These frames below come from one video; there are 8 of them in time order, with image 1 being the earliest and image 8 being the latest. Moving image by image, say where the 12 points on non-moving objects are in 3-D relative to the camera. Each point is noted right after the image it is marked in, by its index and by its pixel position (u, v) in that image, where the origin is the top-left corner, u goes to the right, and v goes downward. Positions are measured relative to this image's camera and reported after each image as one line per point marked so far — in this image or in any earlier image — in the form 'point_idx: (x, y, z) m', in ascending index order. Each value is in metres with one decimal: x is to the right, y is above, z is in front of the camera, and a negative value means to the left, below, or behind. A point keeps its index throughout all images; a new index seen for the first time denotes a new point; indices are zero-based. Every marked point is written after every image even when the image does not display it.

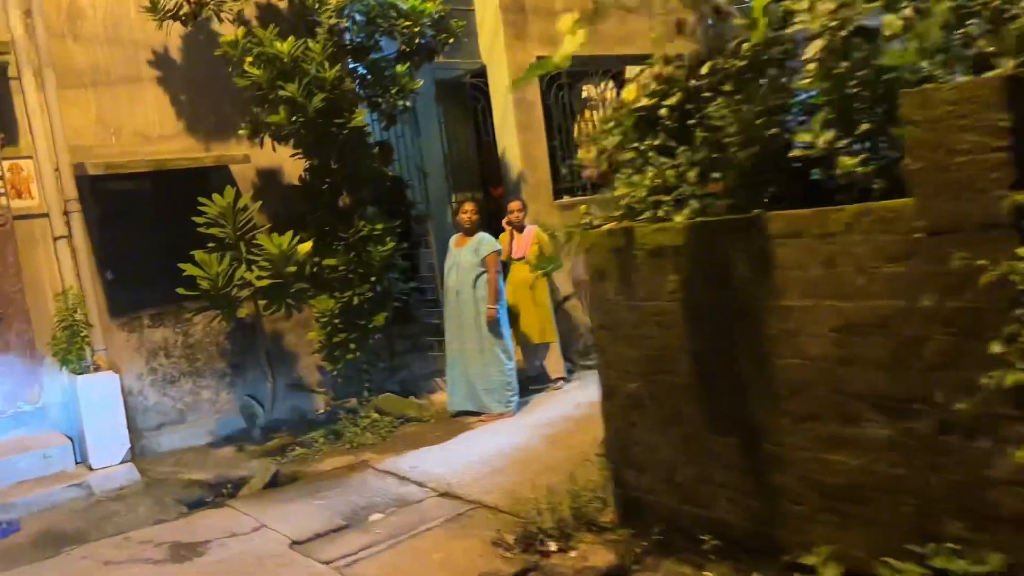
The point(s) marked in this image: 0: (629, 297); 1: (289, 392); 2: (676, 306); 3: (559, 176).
0: (+0.4, 0.0, +3.0) m
1: (-1.6, -0.7, +5.9) m
2: (+0.6, -0.1, +2.8) m
3: (+0.4, +1.0, +7.1) m
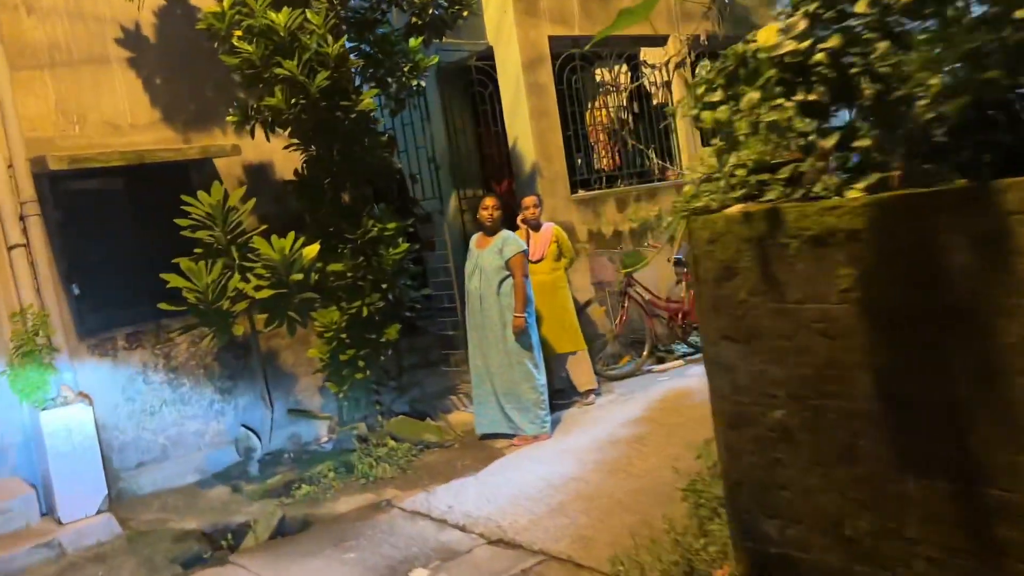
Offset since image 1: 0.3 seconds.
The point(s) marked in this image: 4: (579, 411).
0: (+0.7, 0.0, +2.3) m
1: (-1.4, -0.8, +5.1) m
2: (+0.9, -0.1, +2.1) m
3: (+0.5, +0.9, +6.5) m
4: (+0.4, -0.8, +5.4) m
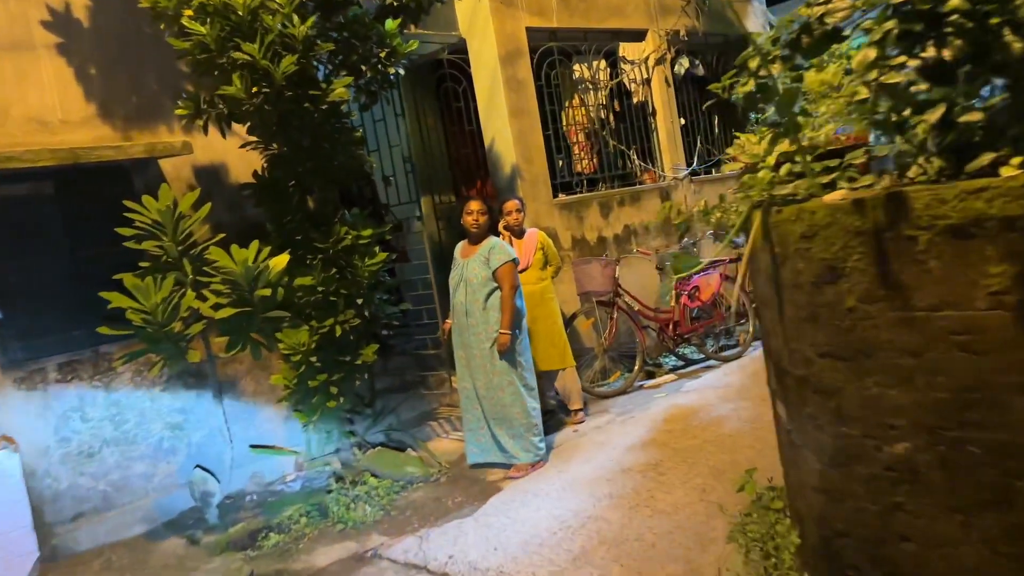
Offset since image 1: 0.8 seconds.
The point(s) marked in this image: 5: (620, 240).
0: (+0.9, 0.0, +1.9) m
1: (-1.4, -0.9, +4.5) m
2: (+1.0, -0.1, +1.7) m
3: (+0.3, +0.9, +6.0) m
4: (+0.4, -0.9, +4.9) m
5: (+0.8, +0.4, +6.2) m
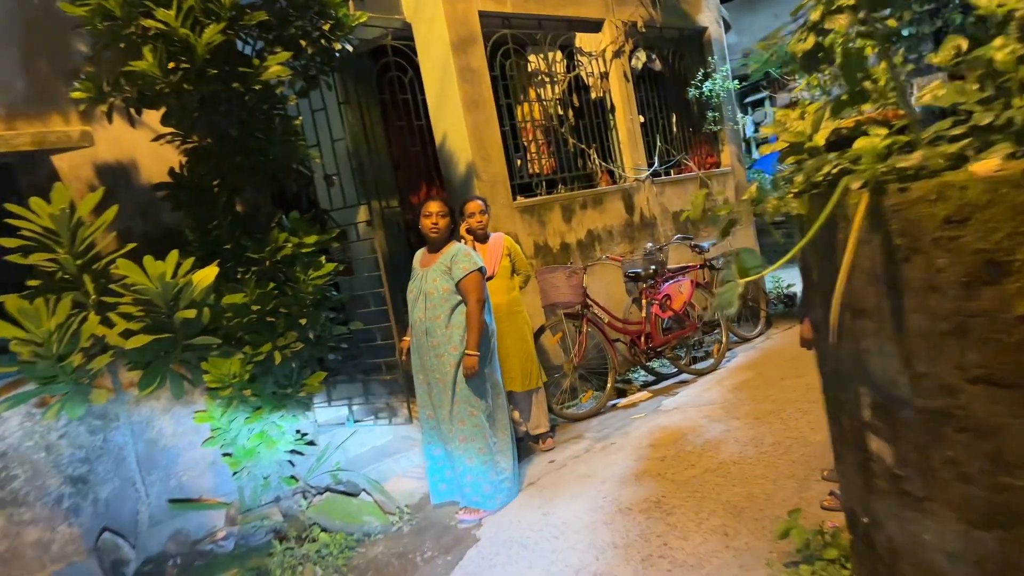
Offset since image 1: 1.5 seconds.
0: (+1.0, 0.0, +1.3) m
1: (-1.5, -1.0, +3.7) m
2: (+1.1, -0.1, +1.2) m
3: (0.0, +0.8, +5.4) m
4: (+0.2, -0.9, +4.3) m
5: (+0.5, +0.3, +5.7) m
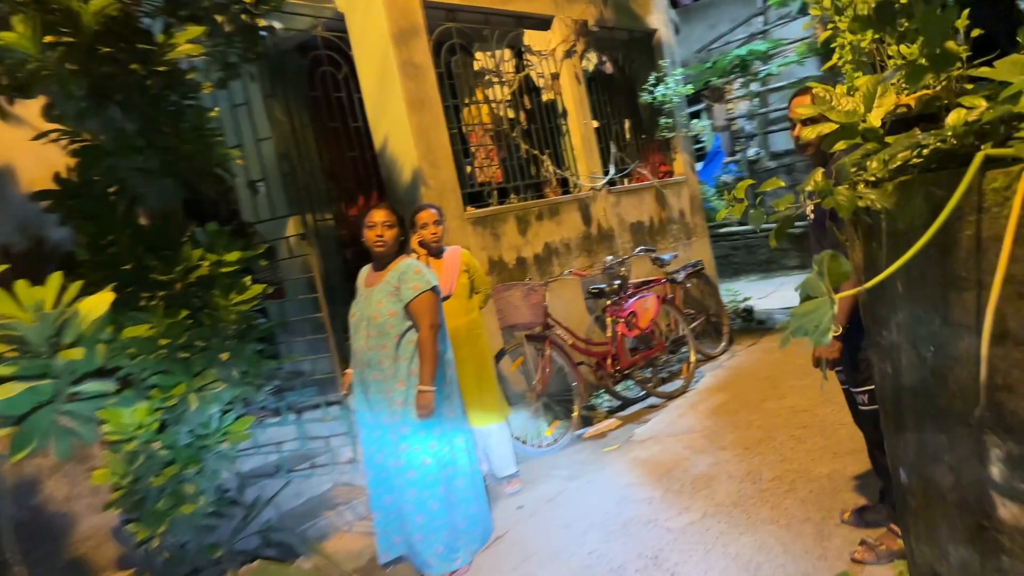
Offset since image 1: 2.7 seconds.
0: (+1.0, -0.1, +0.9) m
1: (-1.6, -1.1, +3.0) m
2: (+1.2, -0.1, +0.8) m
3: (-0.3, +0.7, +4.9) m
4: (0.0, -1.0, +3.7) m
5: (+0.2, +0.2, +5.2) m
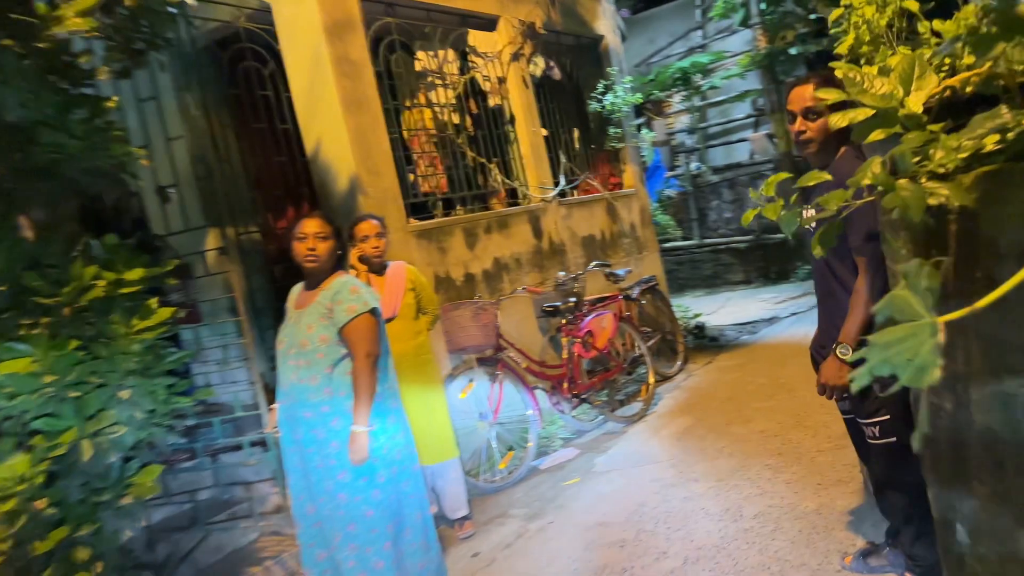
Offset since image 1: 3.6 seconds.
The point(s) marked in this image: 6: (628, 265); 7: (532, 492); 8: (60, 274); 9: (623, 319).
0: (+1.0, -0.1, +0.6) m
1: (-1.8, -1.2, +2.5) m
2: (+1.2, -0.1, +0.5) m
3: (-0.6, +0.6, +4.5) m
4: (-0.1, -1.1, +3.3) m
5: (-0.1, +0.1, +4.8) m
6: (+0.9, +0.2, +6.4) m
7: (+0.1, -1.0, +4.0) m
8: (-1.3, 0.0, +2.5) m
9: (+0.7, -0.2, +5.2) m
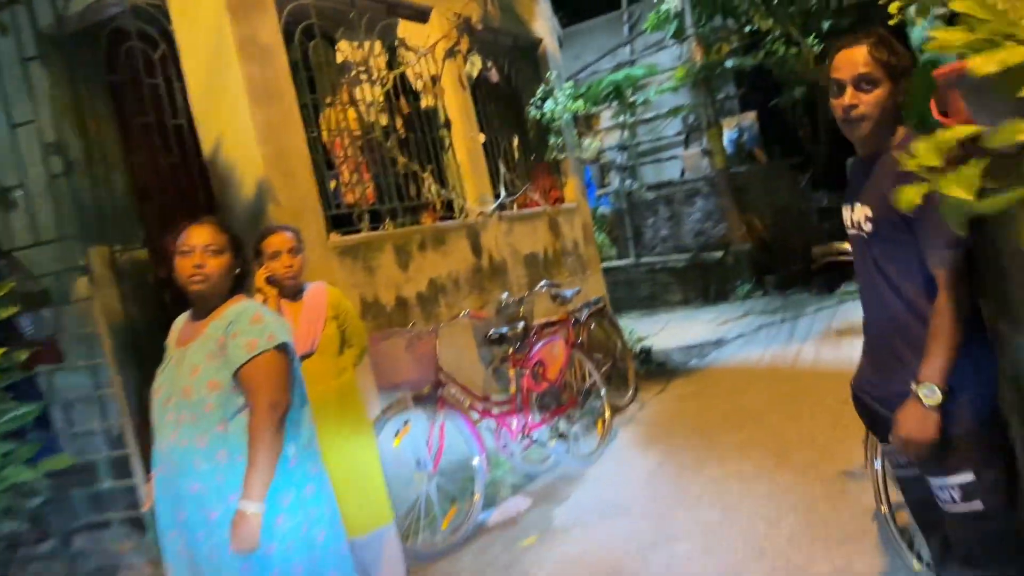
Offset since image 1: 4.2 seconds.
0: (+1.1, -0.1, +0.1) m
1: (-1.8, -1.3, +1.7) m
2: (+1.3, -0.1, 0.0) m
3: (-0.9, +0.4, +3.8) m
4: (-0.3, -1.2, +2.7) m
5: (-0.4, -0.1, +4.2) m
6: (+0.4, 0.0, +5.8) m
7: (-0.1, -1.1, +3.4) m
8: (-1.4, 0.0, +1.7) m
9: (+0.3, -0.3, +4.6) m
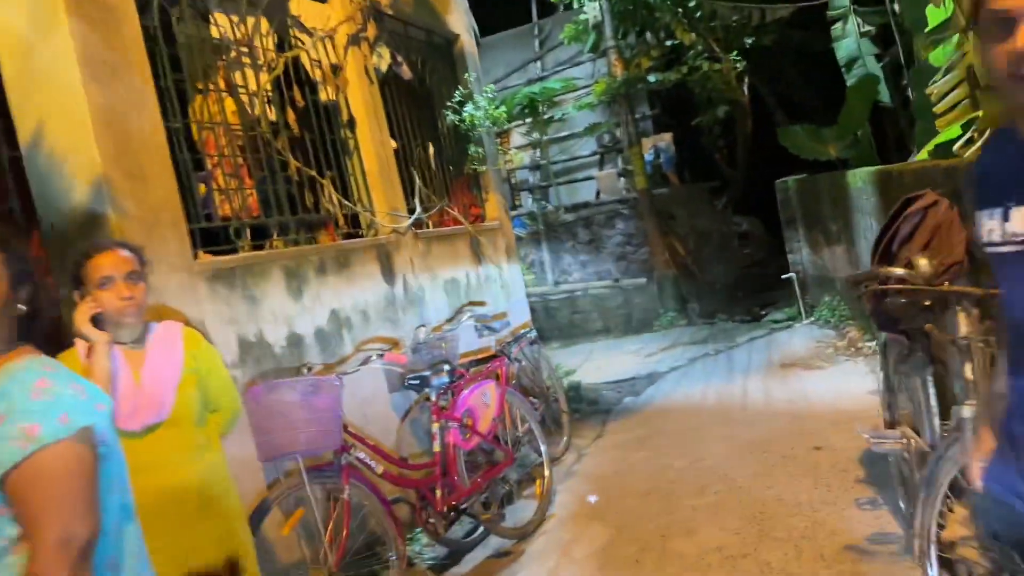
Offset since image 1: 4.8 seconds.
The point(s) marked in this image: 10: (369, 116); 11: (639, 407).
0: (+1.3, -0.1, -0.6) m
1: (-1.8, -1.3, +0.7) m
2: (+1.5, -0.1, -0.6) m
3: (-1.1, +0.3, +3.0) m
4: (-0.4, -1.3, +1.8) m
5: (-0.8, -0.2, +3.3) m
6: (-0.1, -0.2, +5.1) m
7: (-0.3, -1.2, +2.5) m
8: (-1.4, -0.1, +0.8) m
9: (0.0, -0.5, +3.9) m
10: (-0.7, +0.8, +4.1) m
11: (+0.8, -0.8, +5.5) m
